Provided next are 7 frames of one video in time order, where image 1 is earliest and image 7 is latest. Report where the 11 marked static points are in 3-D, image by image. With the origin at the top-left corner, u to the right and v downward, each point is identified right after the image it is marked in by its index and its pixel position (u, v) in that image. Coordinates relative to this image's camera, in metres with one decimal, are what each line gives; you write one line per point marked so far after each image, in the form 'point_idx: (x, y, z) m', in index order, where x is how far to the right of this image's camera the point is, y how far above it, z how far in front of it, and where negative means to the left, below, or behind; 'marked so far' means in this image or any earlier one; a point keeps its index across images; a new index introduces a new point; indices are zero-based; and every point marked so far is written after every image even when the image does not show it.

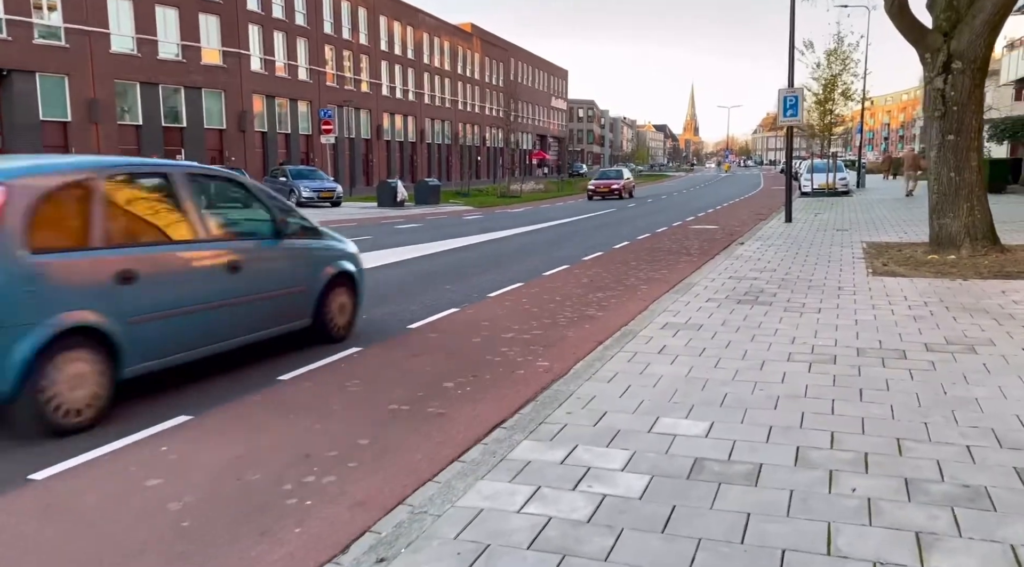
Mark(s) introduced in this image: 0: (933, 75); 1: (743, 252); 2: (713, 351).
0: (+6.1, +3.0, +12.2) m
1: (+3.8, +0.5, +13.8) m
2: (+1.5, -0.5, +6.4) m
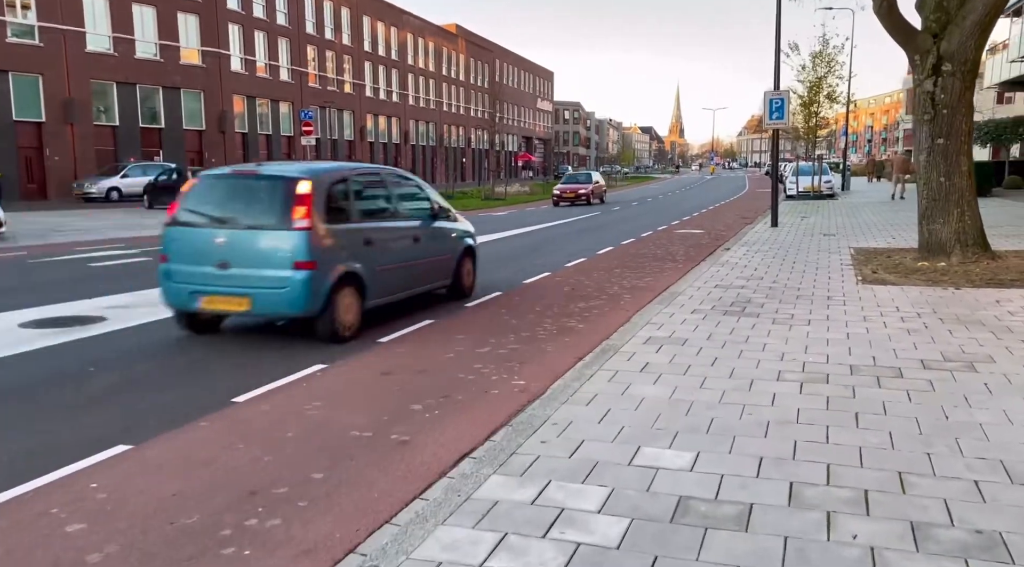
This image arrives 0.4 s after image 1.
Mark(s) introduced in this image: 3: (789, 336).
0: (+5.8, +2.9, +12.0) m
1: (+3.5, +0.4, +13.5) m
2: (+1.3, -0.6, +6.1) m
3: (+2.3, -0.4, +7.1) m
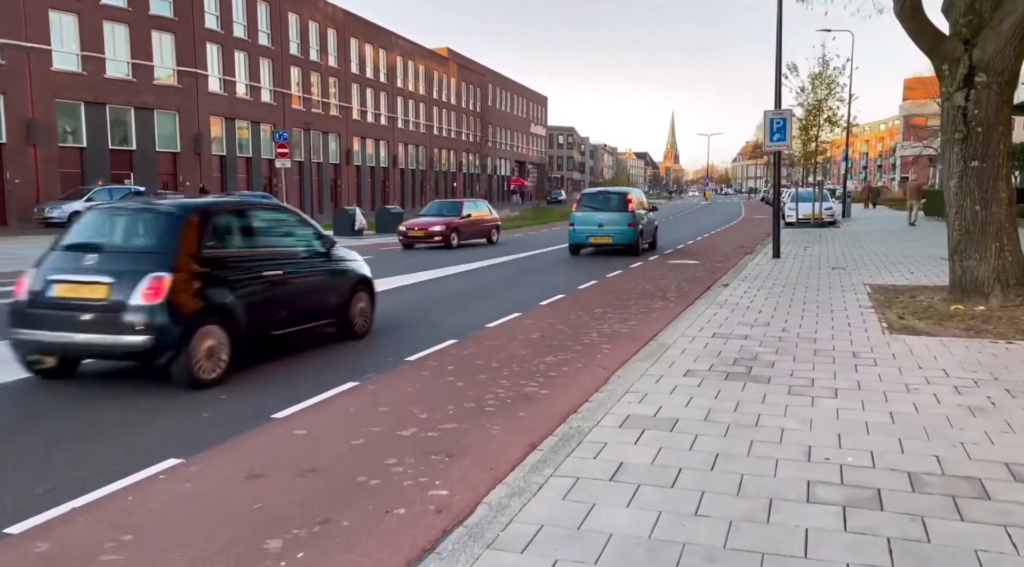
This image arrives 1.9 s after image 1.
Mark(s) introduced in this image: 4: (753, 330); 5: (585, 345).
0: (+5.4, +2.4, +10.3) m
1: (+3.0, -0.2, +11.8) m
2: (+0.9, -1.0, +4.3) m
3: (+1.9, -0.8, +5.3) m
4: (+2.5, -0.5, +8.8) m
5: (+0.7, -0.6, +8.4) m
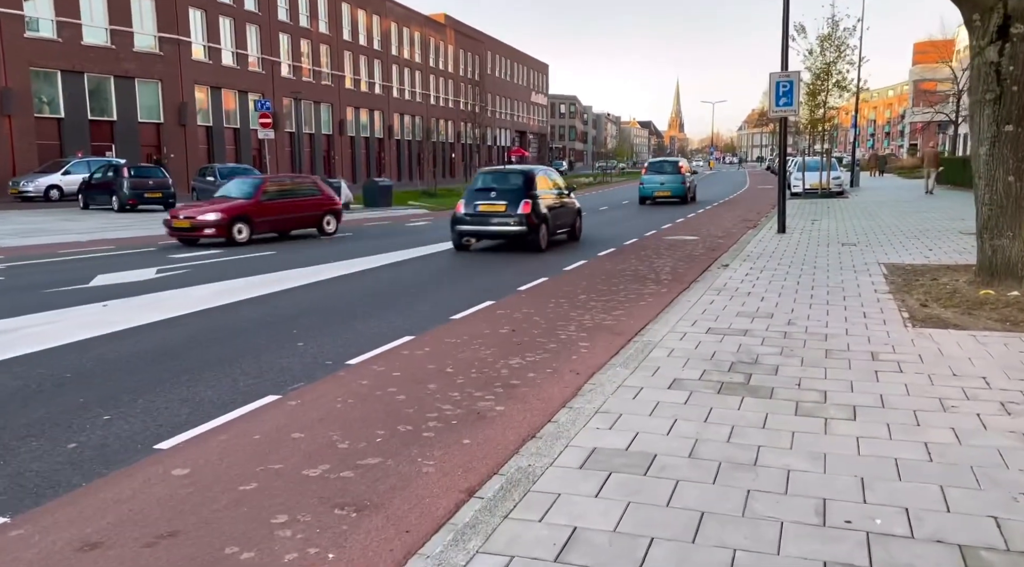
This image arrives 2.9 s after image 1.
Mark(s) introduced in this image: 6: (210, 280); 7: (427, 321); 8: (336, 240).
0: (+5.1, +2.6, +9.0) m
1: (+2.7, +0.1, +10.6) m
2: (+0.6, -1.0, +3.1) m
3: (+1.6, -0.8, +4.2) m
4: (+2.2, -0.4, +7.7) m
5: (+0.4, -0.5, +7.3) m
6: (-4.2, +0.1, +11.6) m
7: (-0.9, -0.4, +8.4) m
8: (-3.8, +0.9, +18.3) m
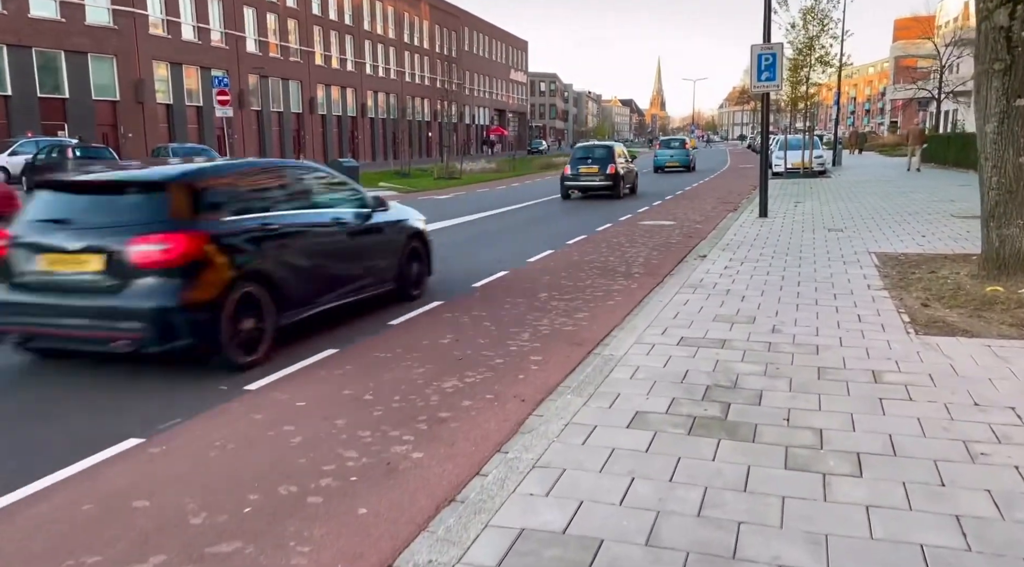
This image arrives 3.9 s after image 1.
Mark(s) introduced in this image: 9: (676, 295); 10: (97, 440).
0: (+4.6, +2.6, +8.0) m
1: (+2.2, +0.1, +9.5) m
2: (+0.2, -1.1, +2.1) m
3: (+1.2, -0.9, +3.1) m
4: (+1.8, -0.4, +6.6) m
5: (0.0, -0.5, +6.2) m
6: (-4.7, +0.1, +10.4) m
7: (-1.3, -0.4, +7.3) m
8: (-4.5, +1.2, +17.0) m
9: (+1.6, -0.1, +8.3) m
10: (-2.3, -0.8, +4.7) m
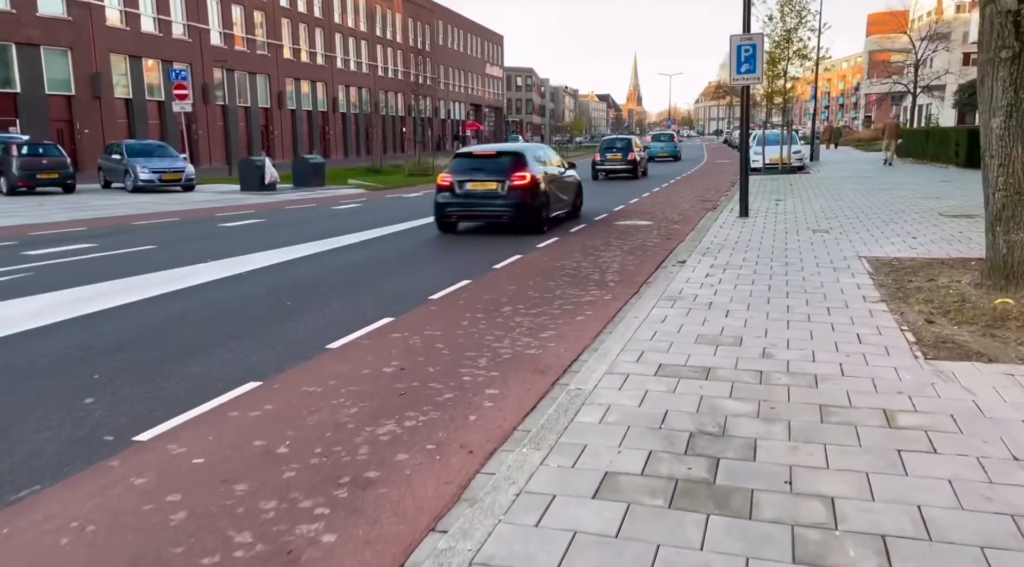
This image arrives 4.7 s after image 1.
0: (+4.2, +2.5, +7.2) m
1: (+1.8, 0.0, +8.7) m
2: (0.0, -1.3, +1.2) m
3: (+1.0, -1.1, +2.3) m
4: (+1.4, -0.5, +5.8) m
5: (-0.4, -0.7, +5.3) m
6: (-5.2, 0.0, +9.4) m
7: (-1.7, -0.5, +6.4) m
8: (-5.2, +1.1, +16.0) m
9: (+1.2, -0.2, +7.4) m
10: (-2.6, -1.0, +3.7) m
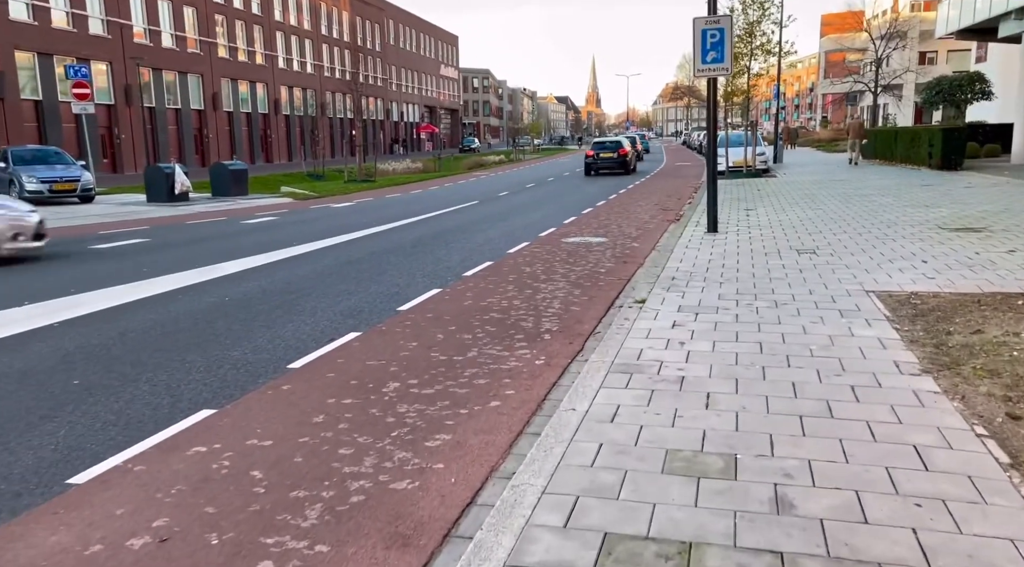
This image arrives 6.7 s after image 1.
0: (+3.4, +2.1, +4.9) m
1: (+1.0, -0.4, +6.3) m
2: (-0.4, -1.7, -1.3) m
3: (+0.5, -1.5, -0.2) m
4: (+0.8, -0.9, +3.4) m
5: (-1.0, -1.1, +2.8) m
6: (-6.0, -0.6, +6.7) m
7: (-2.3, -1.0, +3.8) m
8: (-6.3, +0.5, +13.3) m
9: (+0.5, -0.7, +5.0) m
10: (-3.1, -1.5, +1.1) m
